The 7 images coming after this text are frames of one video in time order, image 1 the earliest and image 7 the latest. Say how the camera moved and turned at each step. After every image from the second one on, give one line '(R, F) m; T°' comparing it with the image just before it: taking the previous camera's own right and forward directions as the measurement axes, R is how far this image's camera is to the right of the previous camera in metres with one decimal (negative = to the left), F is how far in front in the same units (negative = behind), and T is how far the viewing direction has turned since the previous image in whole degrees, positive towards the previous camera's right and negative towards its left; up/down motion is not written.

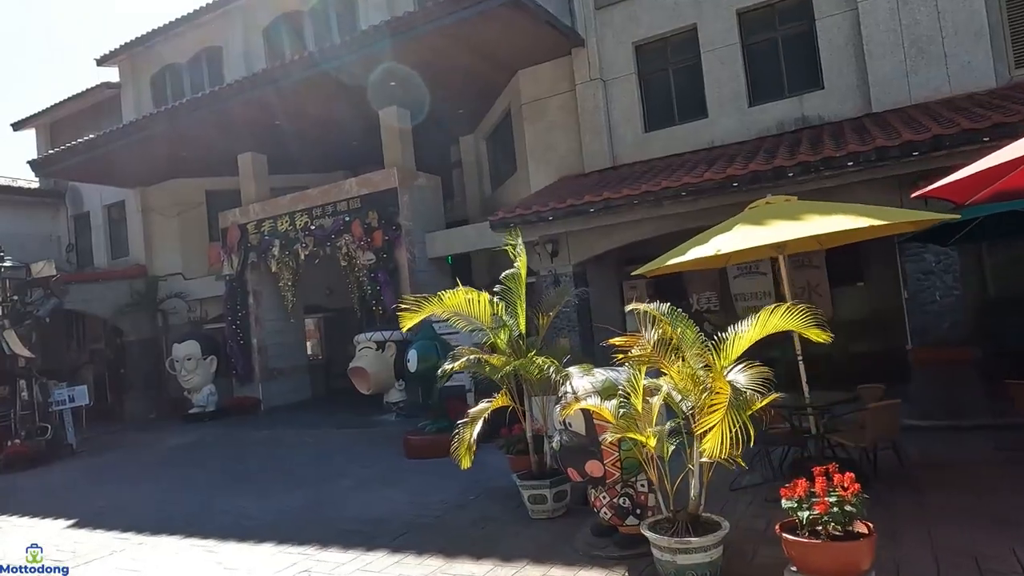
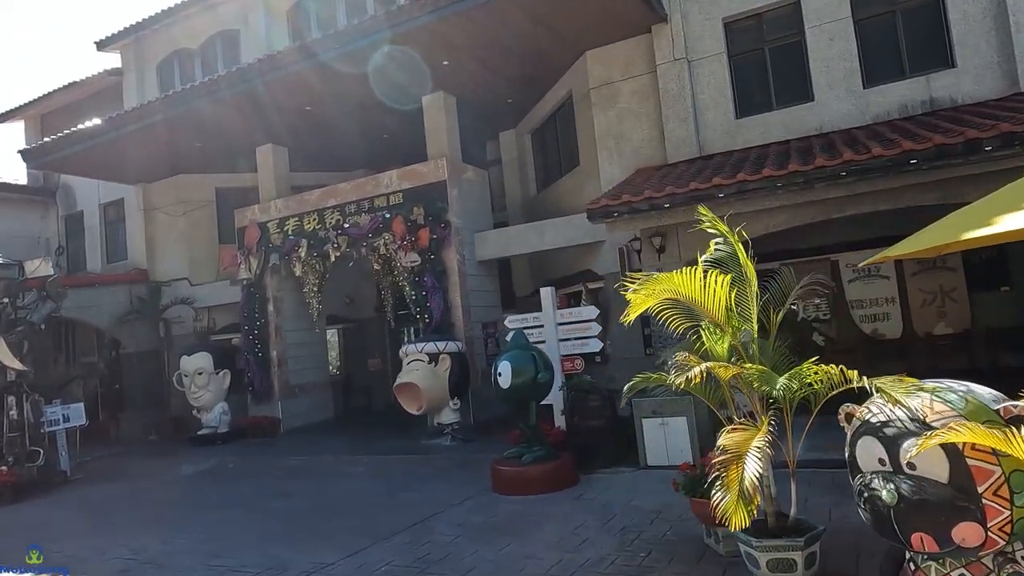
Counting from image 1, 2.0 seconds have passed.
(-1.3, +1.3) m; +2°
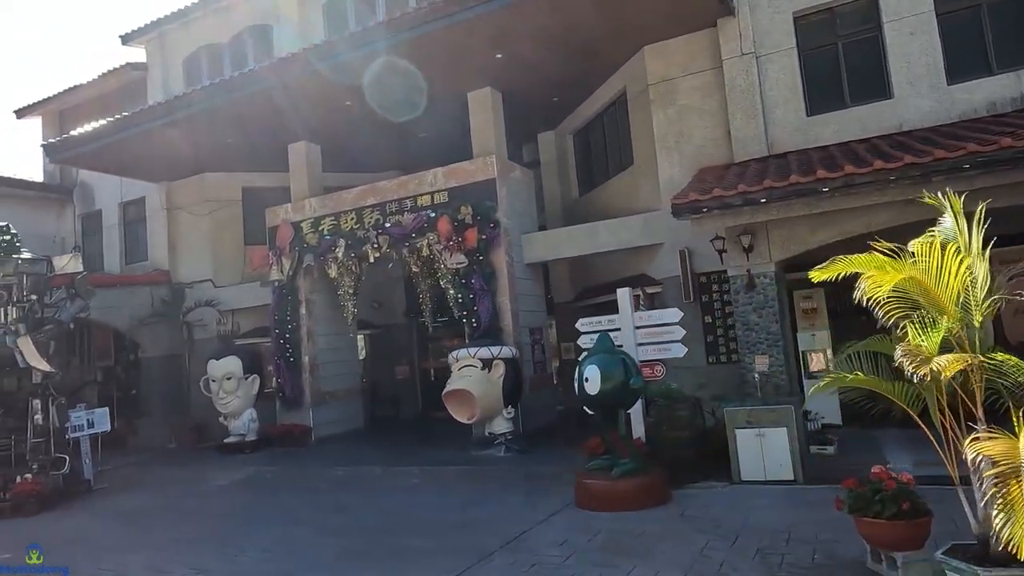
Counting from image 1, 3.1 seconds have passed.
(-0.8, +0.5) m; 0°
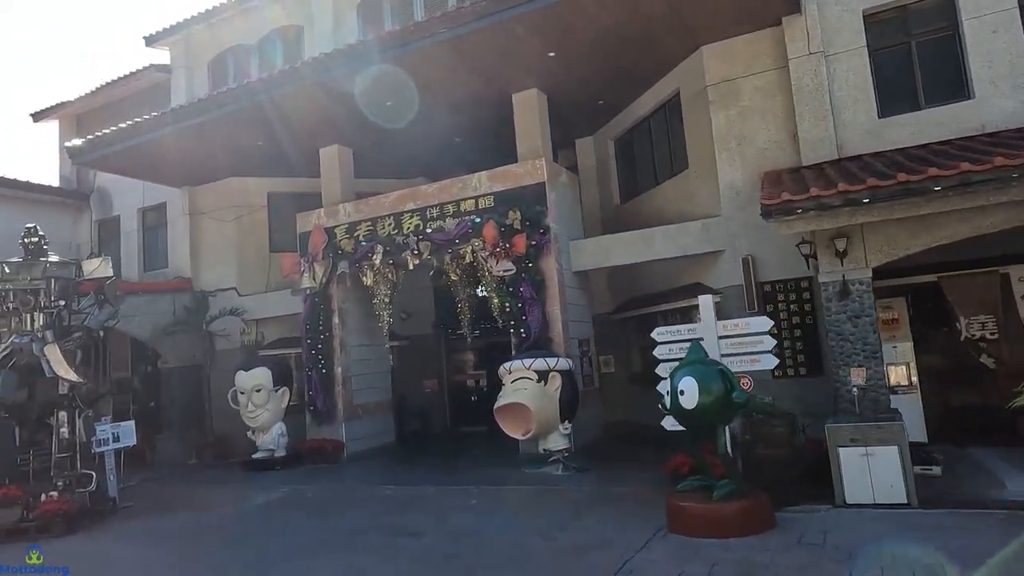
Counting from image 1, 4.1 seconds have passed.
(-0.8, +0.5) m; 0°
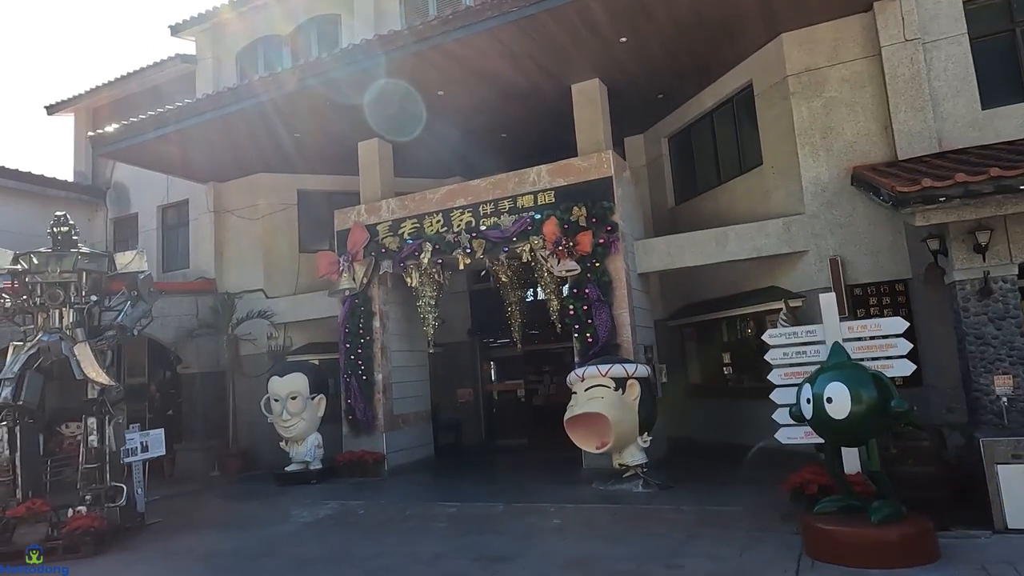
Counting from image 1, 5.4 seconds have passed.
(-1.0, +0.7) m; +1°
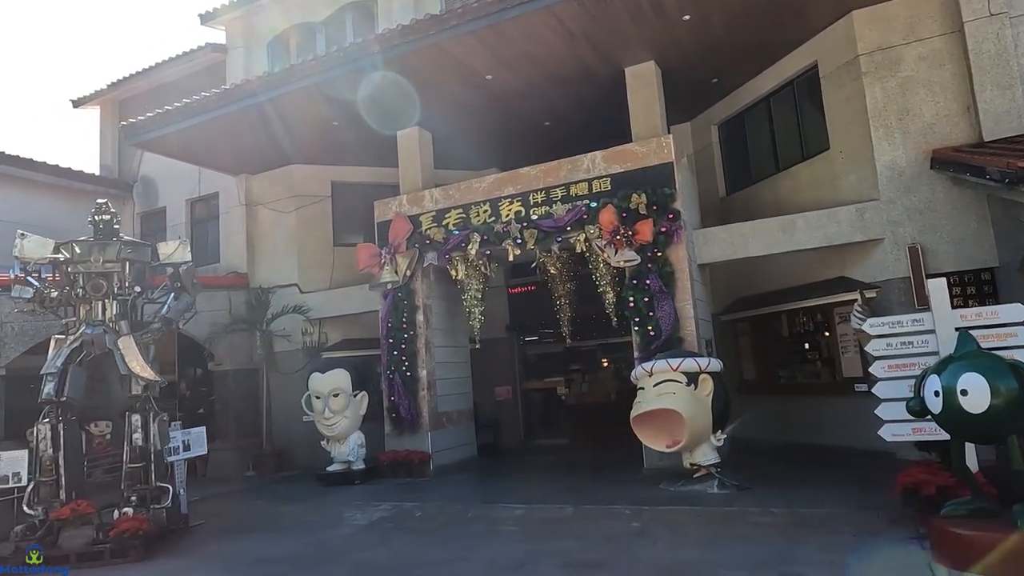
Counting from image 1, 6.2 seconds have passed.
(-0.6, +0.4) m; -1°
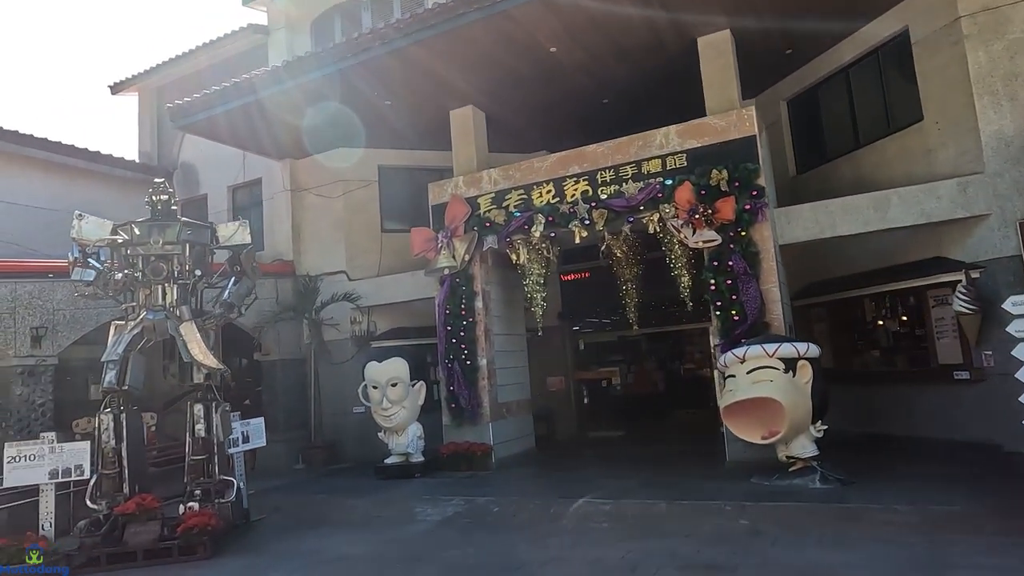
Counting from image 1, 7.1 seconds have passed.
(-0.7, +0.5) m; -1°
